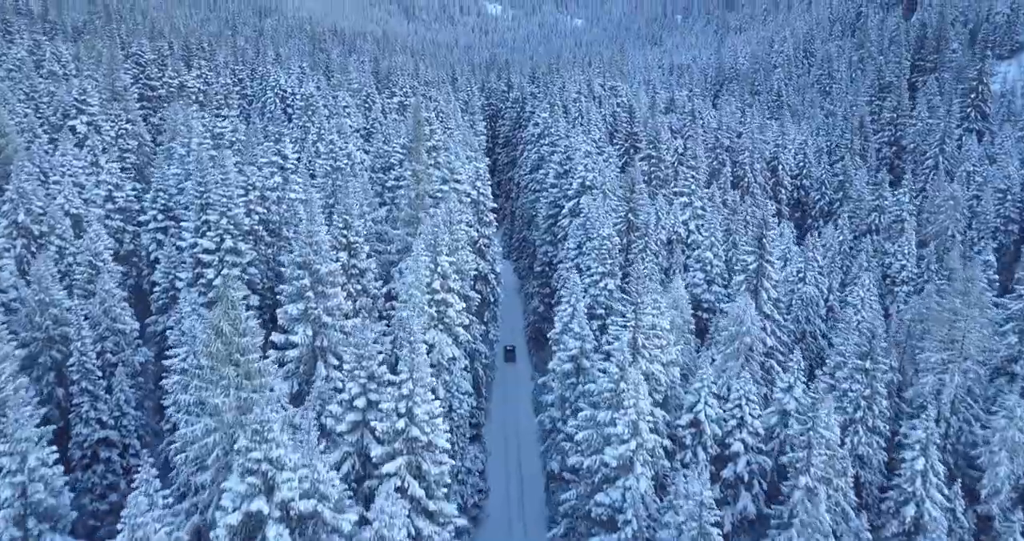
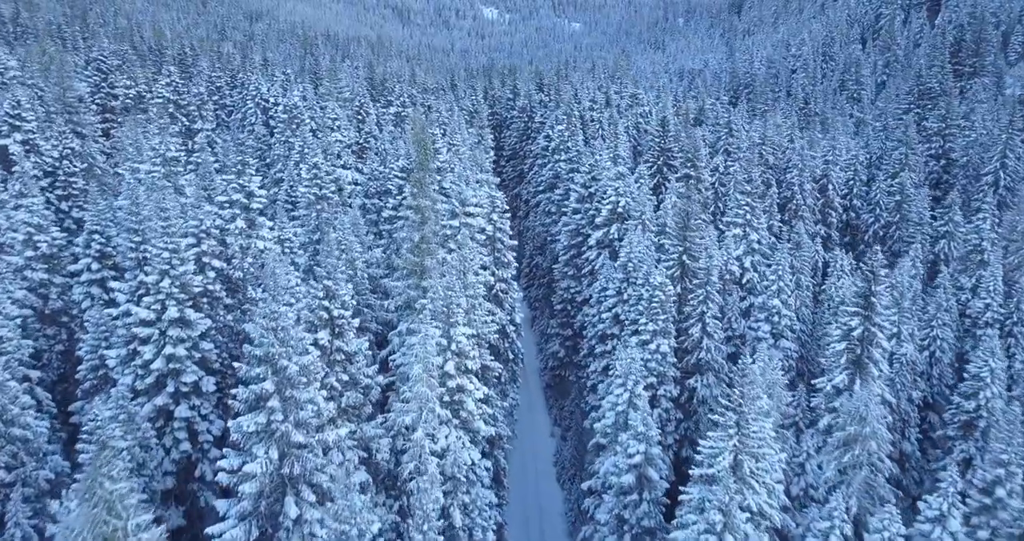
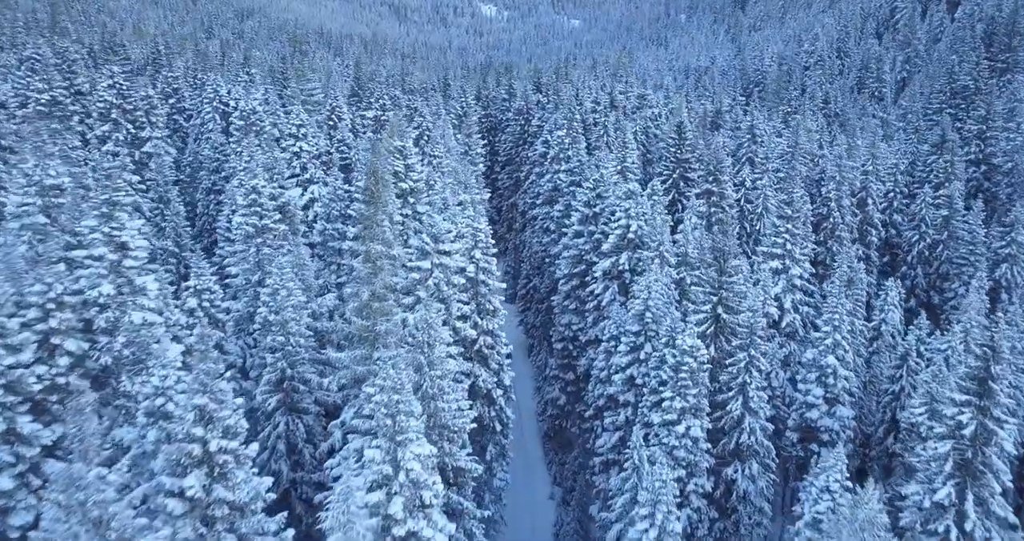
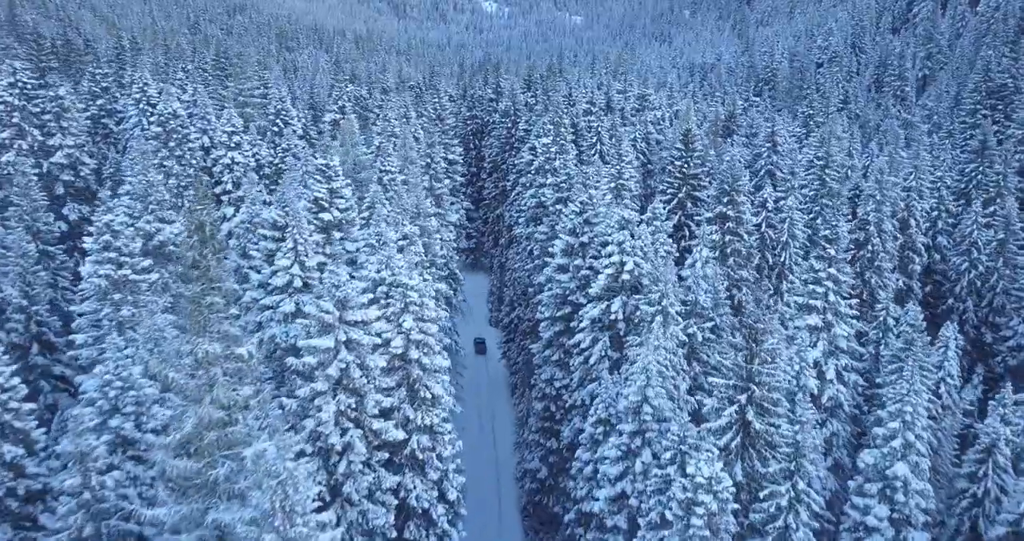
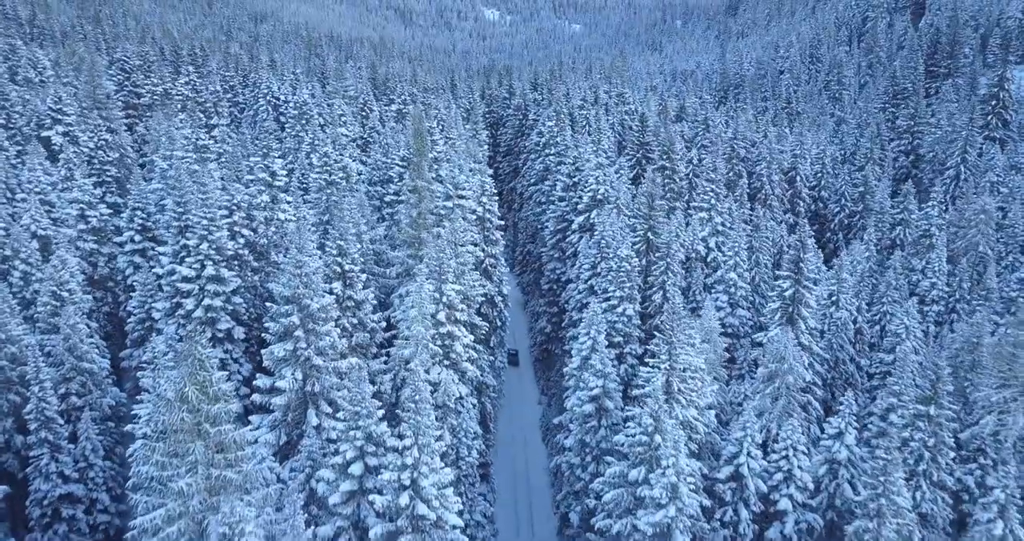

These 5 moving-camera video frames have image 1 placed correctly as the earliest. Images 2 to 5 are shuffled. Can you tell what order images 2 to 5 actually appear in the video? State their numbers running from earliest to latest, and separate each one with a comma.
5, 2, 3, 4
